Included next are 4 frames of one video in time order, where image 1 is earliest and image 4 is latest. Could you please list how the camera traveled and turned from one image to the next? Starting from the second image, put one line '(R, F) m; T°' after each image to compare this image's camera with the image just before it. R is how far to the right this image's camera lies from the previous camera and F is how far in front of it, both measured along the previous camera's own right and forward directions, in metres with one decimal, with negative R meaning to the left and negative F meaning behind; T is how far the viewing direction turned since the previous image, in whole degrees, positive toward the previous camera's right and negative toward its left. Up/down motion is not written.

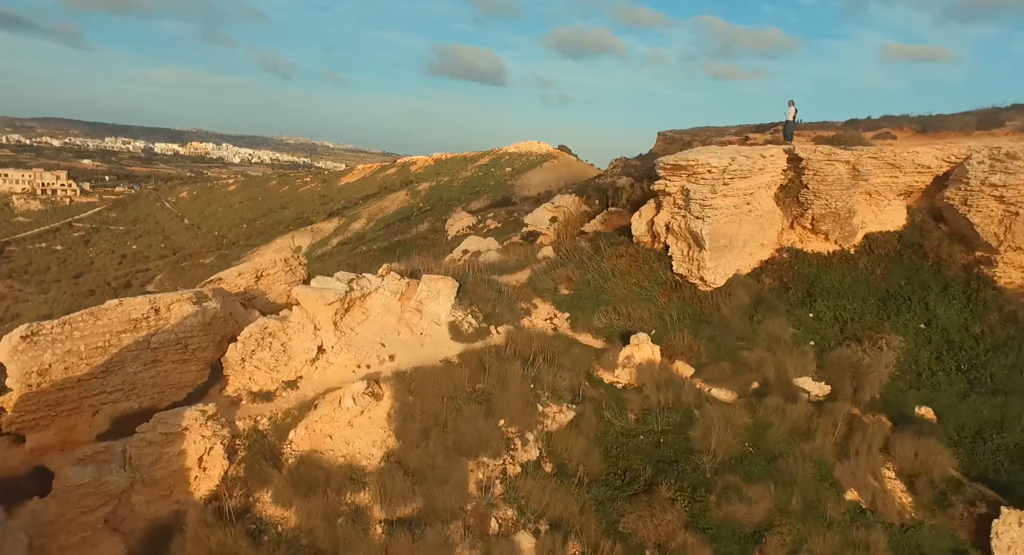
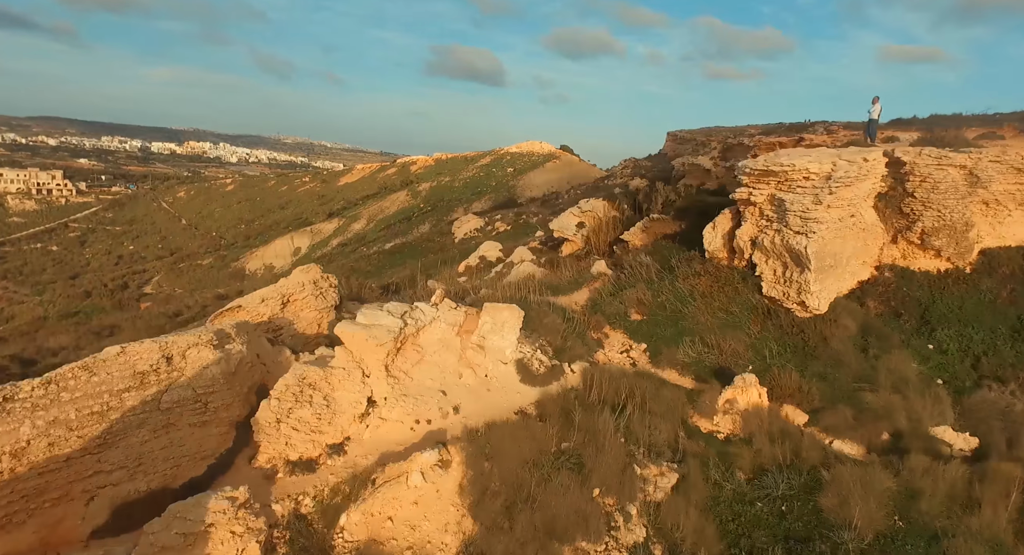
(-0.6, +0.9) m; 0°
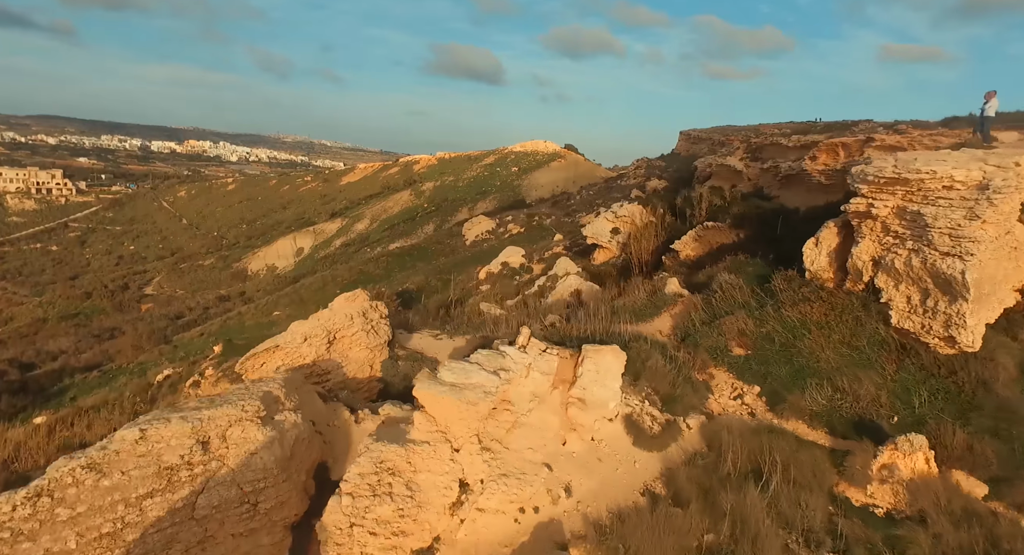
(-0.6, +0.9) m; 0°
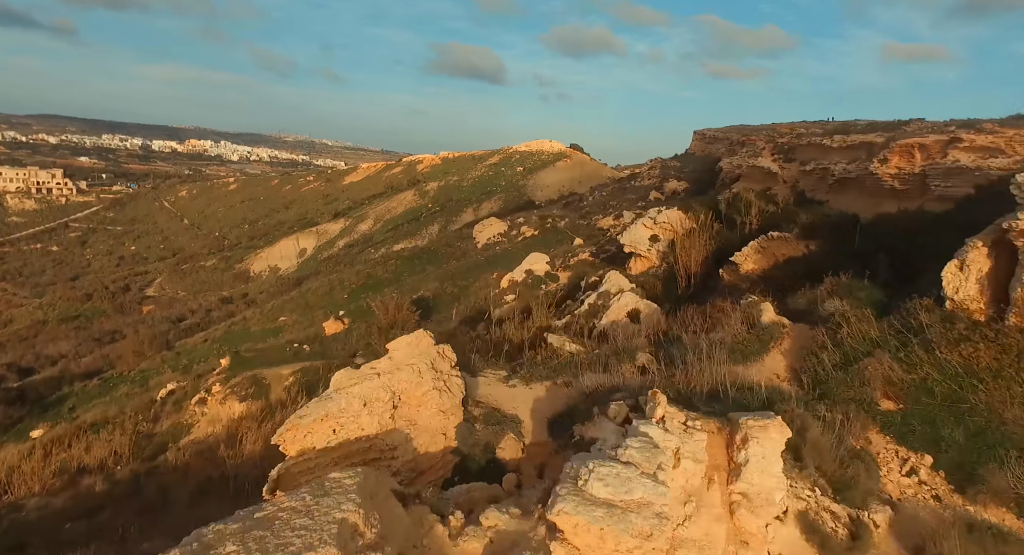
(-0.6, +0.9) m; 0°
